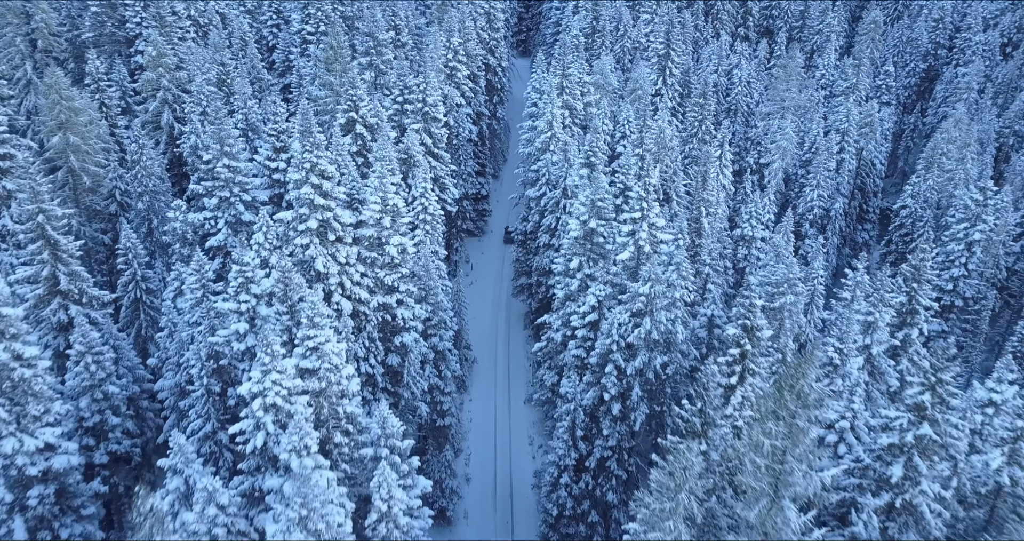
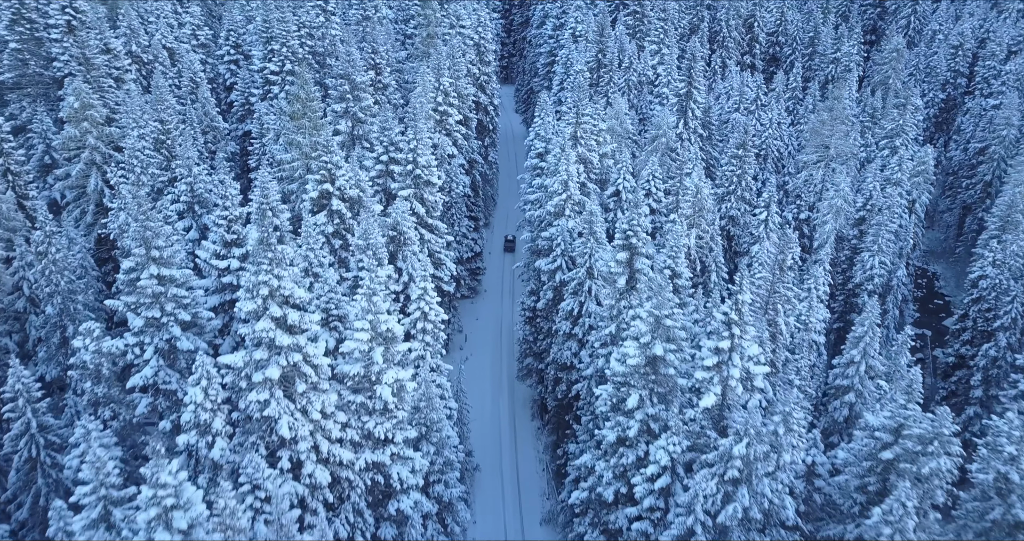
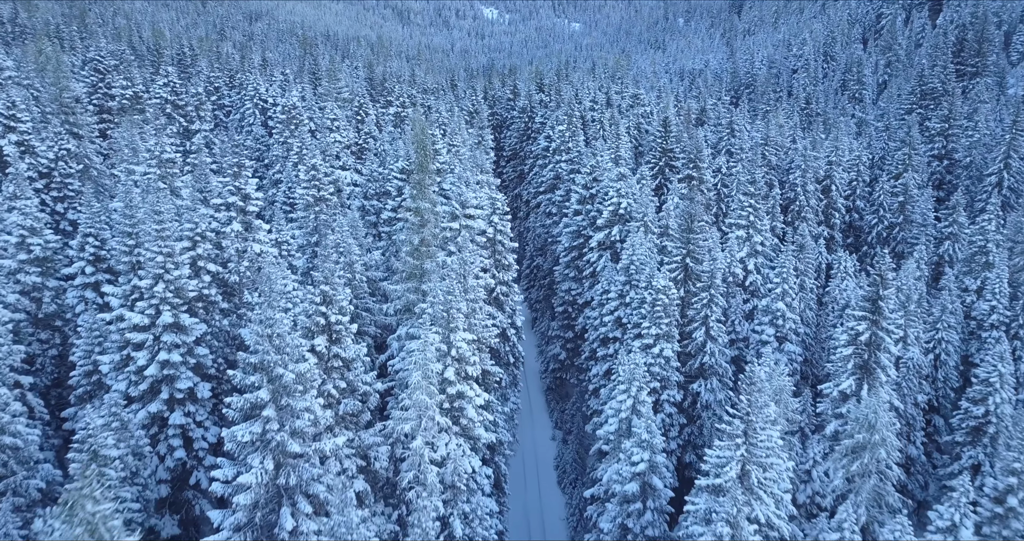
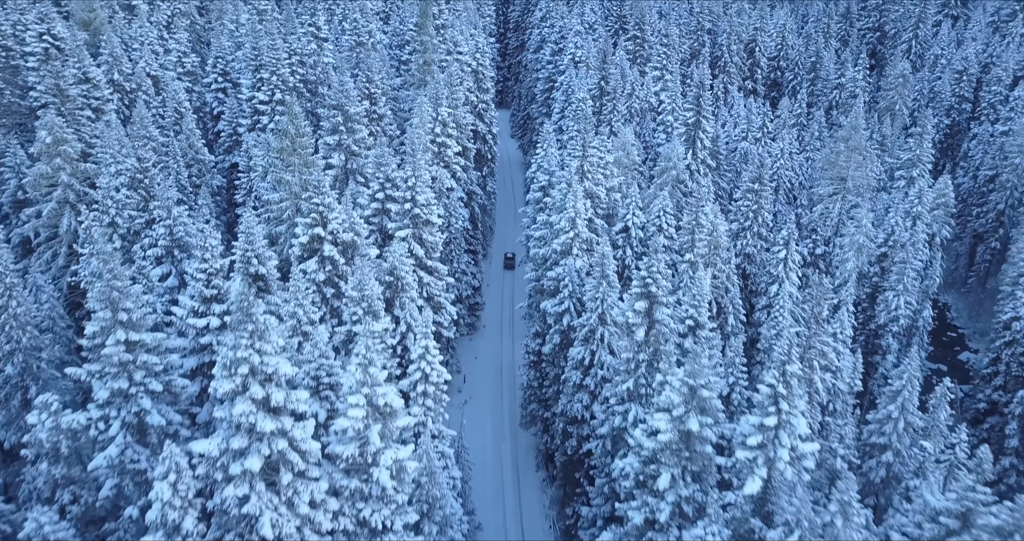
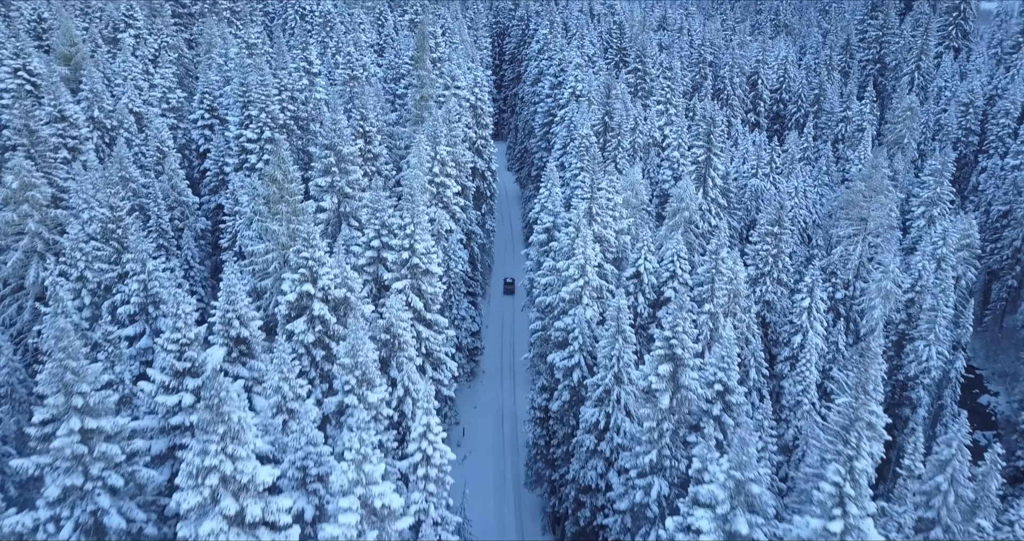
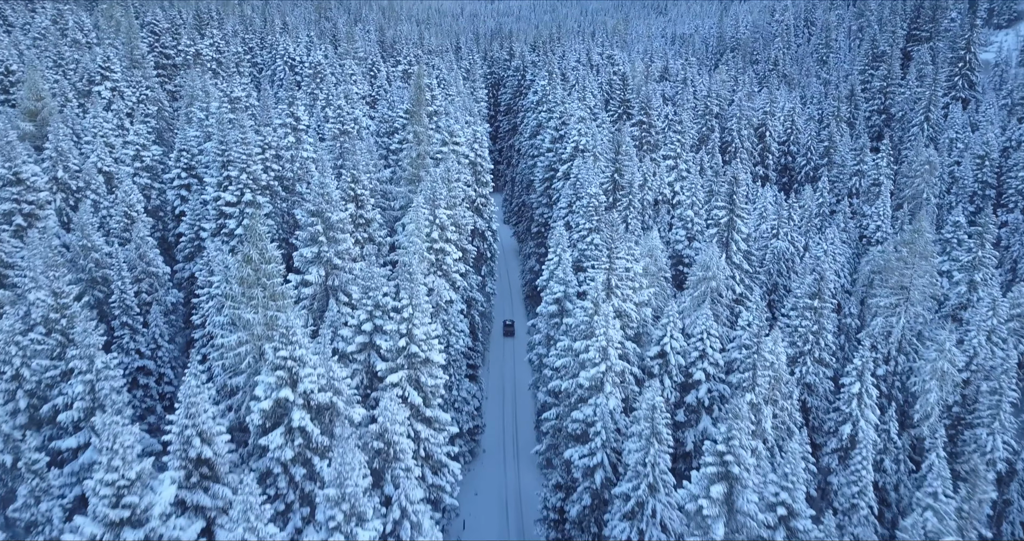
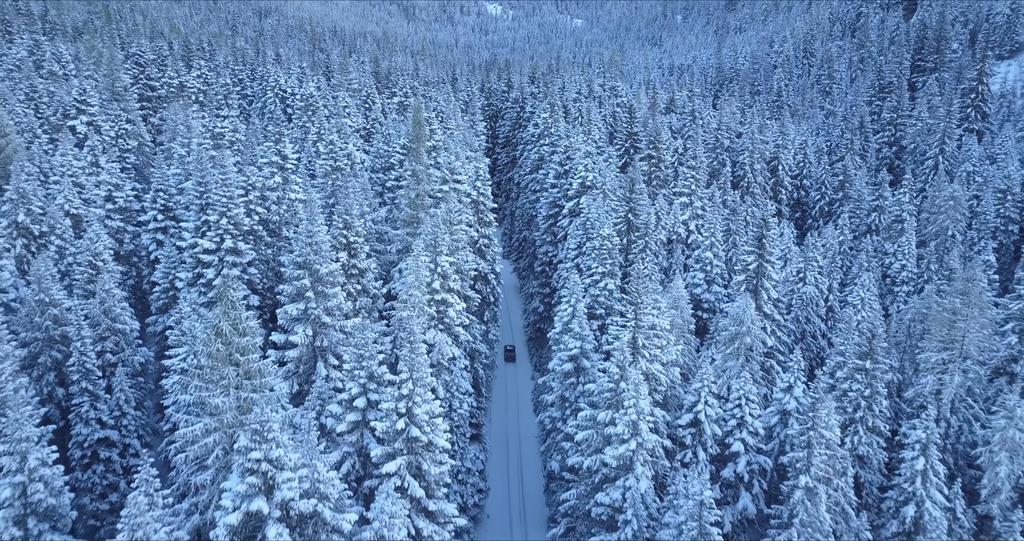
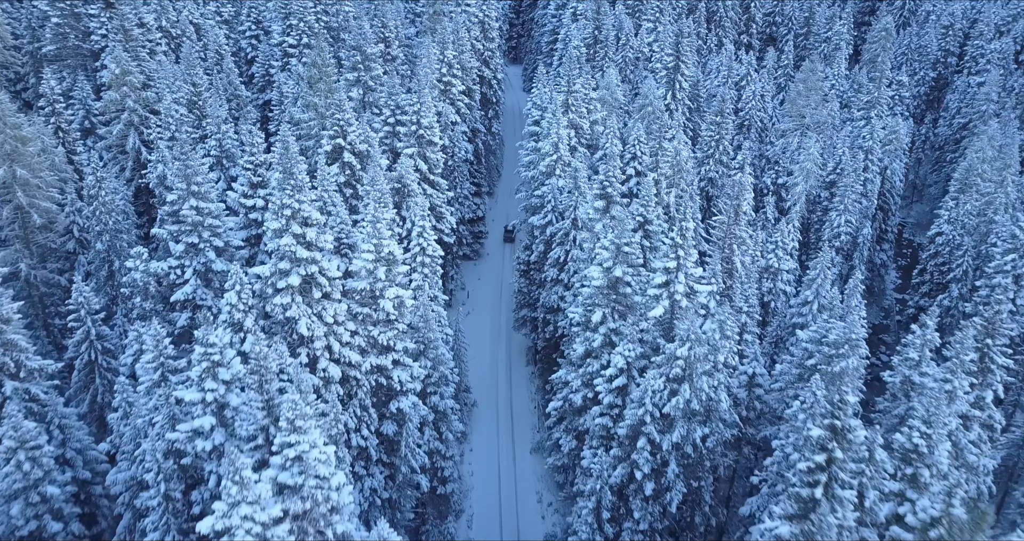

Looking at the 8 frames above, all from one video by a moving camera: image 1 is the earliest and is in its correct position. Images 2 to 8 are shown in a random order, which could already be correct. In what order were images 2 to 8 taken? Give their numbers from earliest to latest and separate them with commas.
8, 2, 4, 5, 6, 7, 3
